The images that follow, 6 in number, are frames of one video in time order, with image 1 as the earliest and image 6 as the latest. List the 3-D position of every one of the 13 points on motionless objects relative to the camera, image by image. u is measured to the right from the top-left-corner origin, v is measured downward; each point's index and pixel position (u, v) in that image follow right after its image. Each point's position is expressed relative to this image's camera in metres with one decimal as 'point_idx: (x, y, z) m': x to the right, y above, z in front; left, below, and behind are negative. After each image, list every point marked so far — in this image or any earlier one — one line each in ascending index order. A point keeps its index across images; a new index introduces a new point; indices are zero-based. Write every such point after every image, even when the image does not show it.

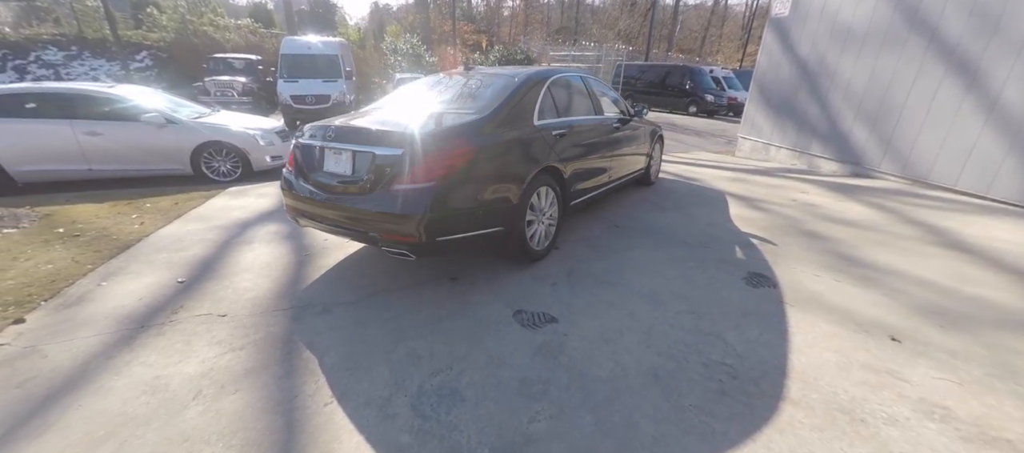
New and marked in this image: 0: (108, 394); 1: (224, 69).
0: (-2.0, -0.8, +2.1) m
1: (-8.0, +4.4, +11.6) m
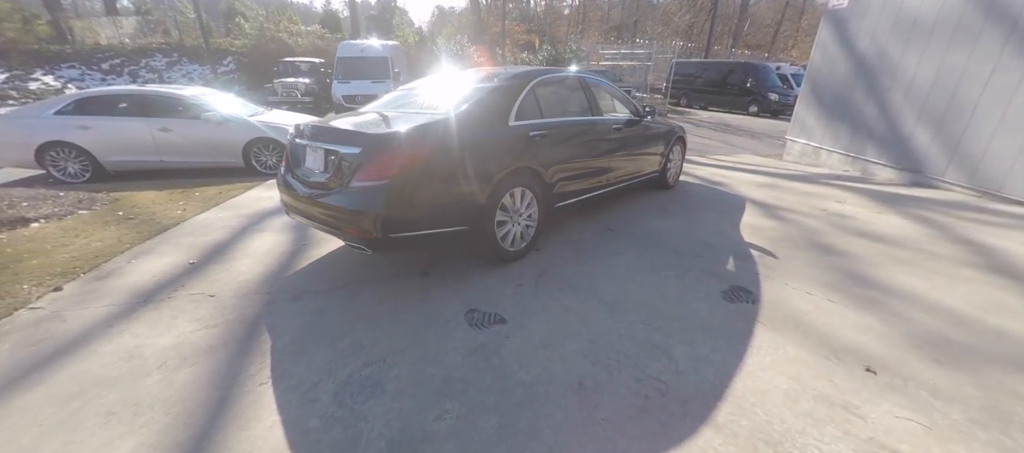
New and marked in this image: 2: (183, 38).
0: (-2.4, -0.7, +2.4) m
1: (-6.7, +4.7, +12.7) m
2: (-15.0, +8.4, +19.0) m
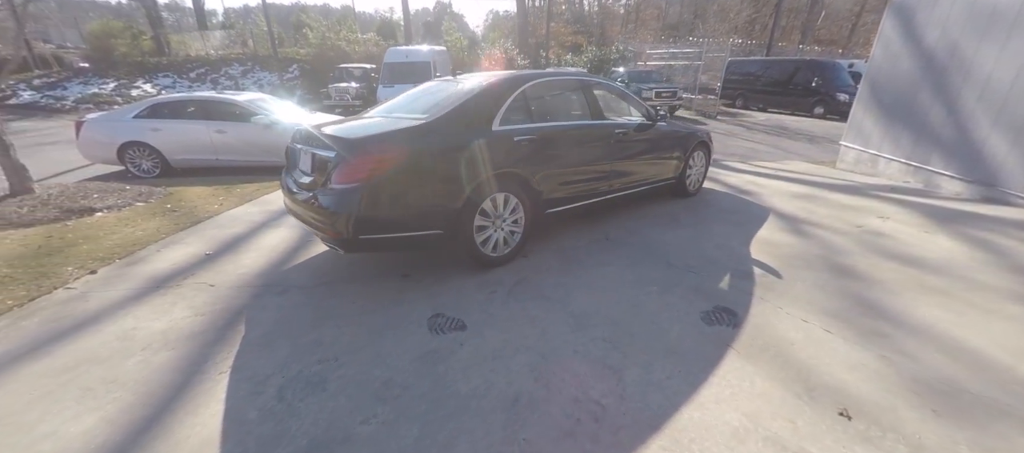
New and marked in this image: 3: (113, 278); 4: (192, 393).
0: (-2.7, -0.7, +2.7) m
1: (-5.4, +4.8, +13.5) m
2: (-12.7, +8.8, +20.8) m
3: (-3.3, -0.4, +3.5) m
4: (-1.7, -0.9, +2.2) m
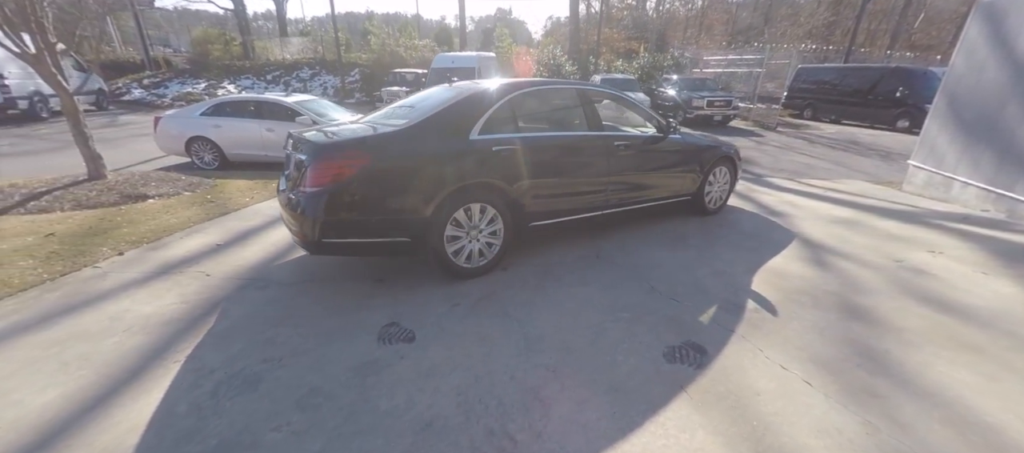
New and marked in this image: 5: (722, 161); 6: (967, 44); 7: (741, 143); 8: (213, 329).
0: (-2.9, -0.6, +3.0) m
1: (-3.8, +4.9, +14.1) m
2: (-9.8, +9.2, +22.3) m
3: (-3.5, -0.3, +3.8) m
4: (-2.0, -0.8, +2.3) m
5: (+2.3, +0.7, +4.6) m
6: (+5.5, +2.2, +5.1) m
7: (+5.3, +1.9, +9.9) m
8: (-2.0, -0.7, +2.7) m
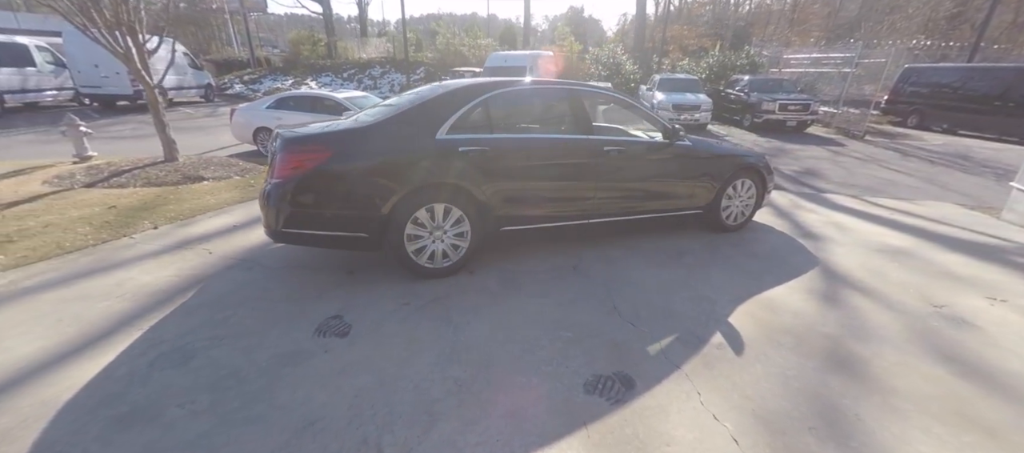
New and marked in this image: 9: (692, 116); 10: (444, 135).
0: (-3.2, -0.4, +3.4) m
1: (-1.8, +5.1, +14.4) m
2: (-6.0, +9.8, +23.5) m
3: (-3.6, -0.1, +4.3) m
4: (-2.5, -0.7, +2.6) m
5: (+2.3, +0.5, +4.0) m
6: (+5.6, +1.8, +4.0) m
7: (+6.2, +1.5, +8.7) m
8: (-2.3, -0.5, +3.0) m
9: (+4.7, +2.9, +11.0) m
10: (-0.5, +0.7, +3.1) m
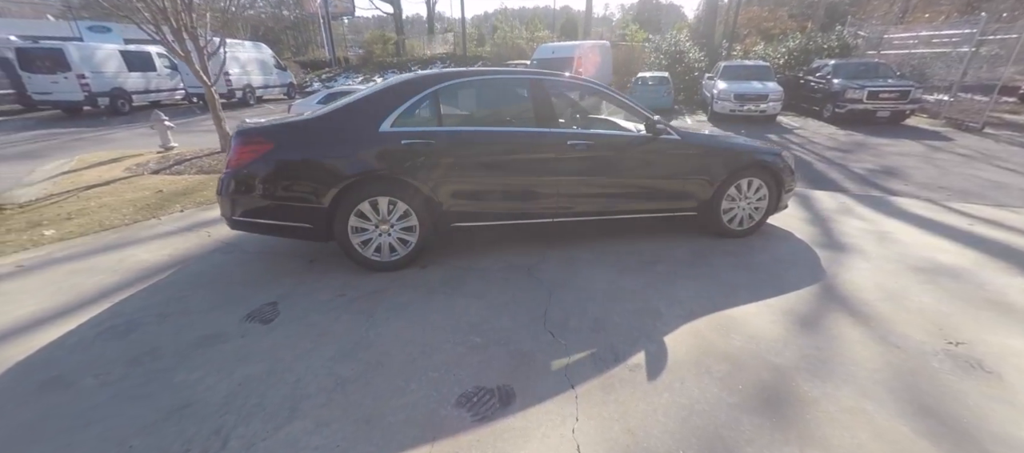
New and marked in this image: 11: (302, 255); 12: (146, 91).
0: (-3.5, -0.3, +3.8) m
1: (0.0, +5.3, +14.3) m
2: (-2.3, +10.2, +24.0) m
3: (-3.7, +0.1, +4.8) m
4: (-2.9, -0.6, +2.9) m
5: (+2.0, +0.5, +3.5) m
6: (+5.4, +1.6, +2.8) m
7: (+6.8, +1.3, +7.4) m
8: (-2.7, -0.4, +3.2) m
9: (+5.7, +2.8, +9.8) m
10: (-0.8, +0.8, +3.0) m
11: (-1.7, -0.2, +3.5) m
12: (-13.1, +4.9, +15.1) m
